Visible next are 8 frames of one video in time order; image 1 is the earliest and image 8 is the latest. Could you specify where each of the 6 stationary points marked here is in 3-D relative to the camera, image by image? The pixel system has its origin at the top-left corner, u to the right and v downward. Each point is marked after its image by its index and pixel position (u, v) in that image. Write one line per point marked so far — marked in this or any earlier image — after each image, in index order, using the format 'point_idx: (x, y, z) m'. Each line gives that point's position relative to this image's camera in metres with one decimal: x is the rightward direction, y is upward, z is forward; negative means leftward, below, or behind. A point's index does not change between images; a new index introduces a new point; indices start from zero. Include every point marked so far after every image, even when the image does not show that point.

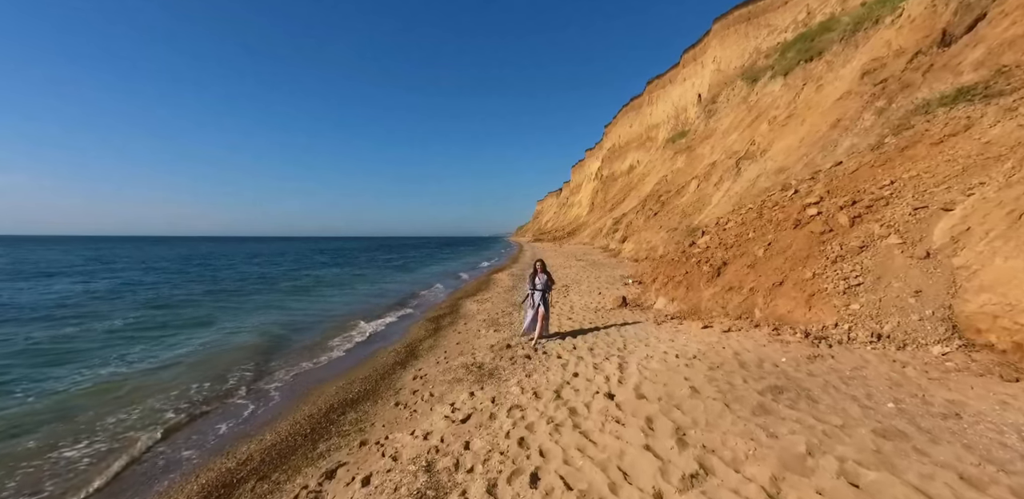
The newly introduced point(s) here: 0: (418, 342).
0: (-2.2, -2.1, +9.0) m
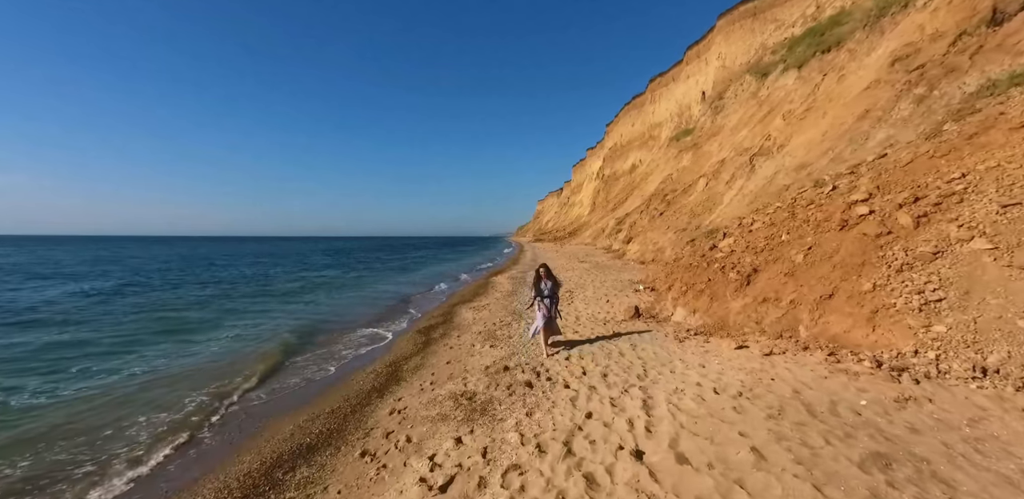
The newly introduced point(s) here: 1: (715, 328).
0: (-2.2, -2.2, +7.9) m
1: (+3.7, -1.4, +7.1) m
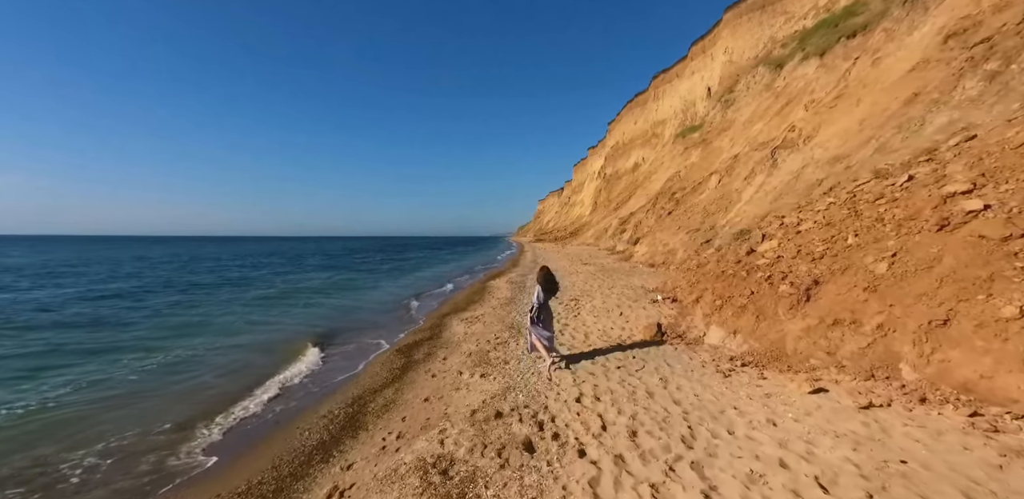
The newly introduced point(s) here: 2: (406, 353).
0: (-2.3, -2.3, +6.3) m
1: (+3.6, -1.5, +5.5) m
2: (-2.3, -2.3, +8.8) m
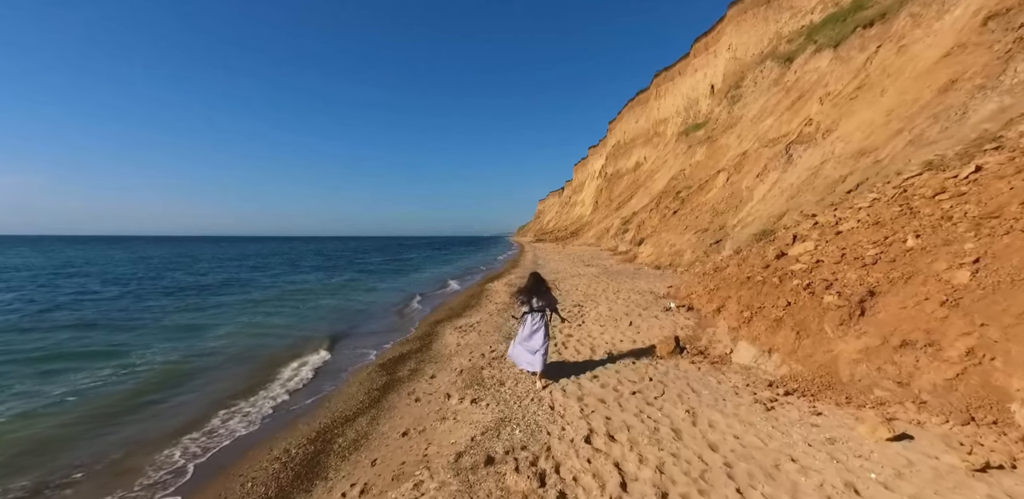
0: (-2.3, -2.4, +5.4) m
1: (+3.5, -1.5, +4.6) m
2: (-2.4, -2.4, +7.8) m
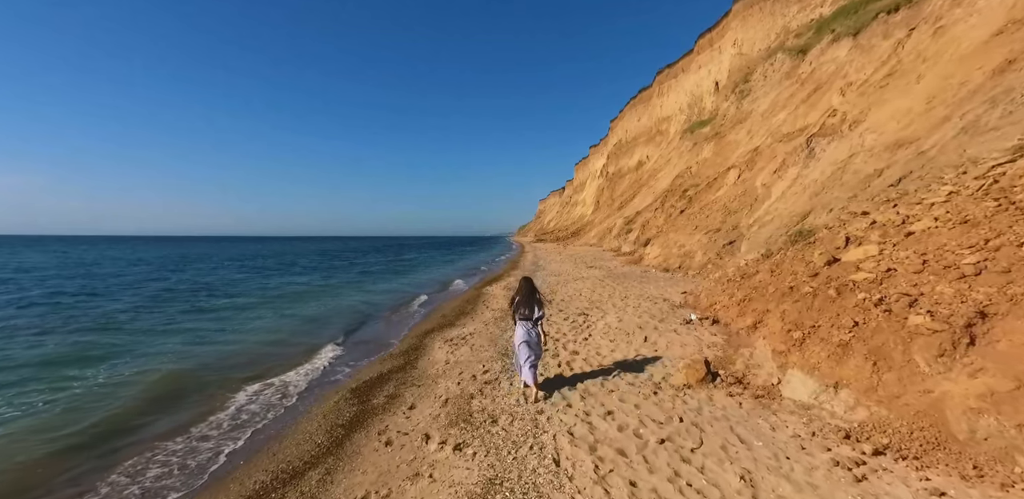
0: (-2.4, -2.4, +4.2) m
1: (+3.5, -1.6, +3.3) m
2: (-2.5, -2.4, +6.6) m
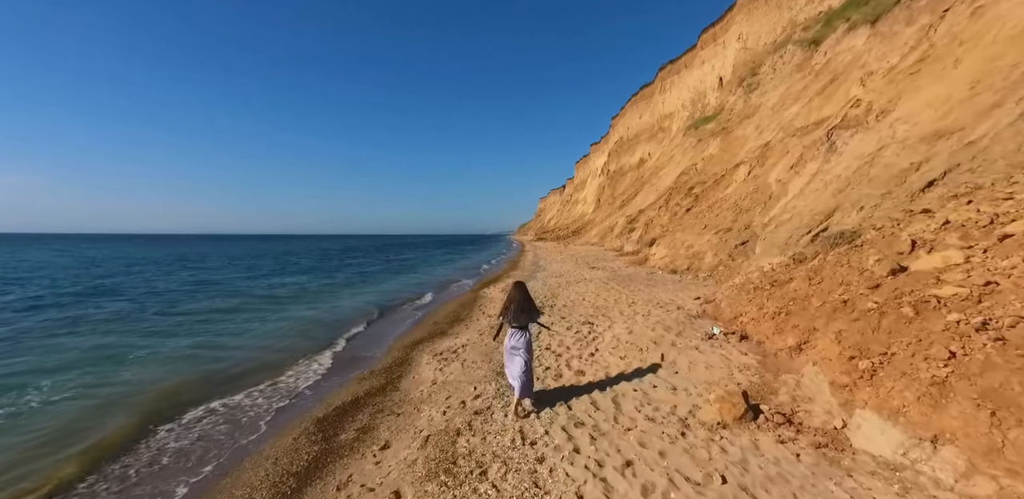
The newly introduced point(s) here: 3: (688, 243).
0: (-2.5, -2.5, +3.1) m
1: (+3.4, -1.7, +2.3) m
2: (-2.5, -2.5, +5.5) m
3: (+8.5, +0.3, +19.2) m
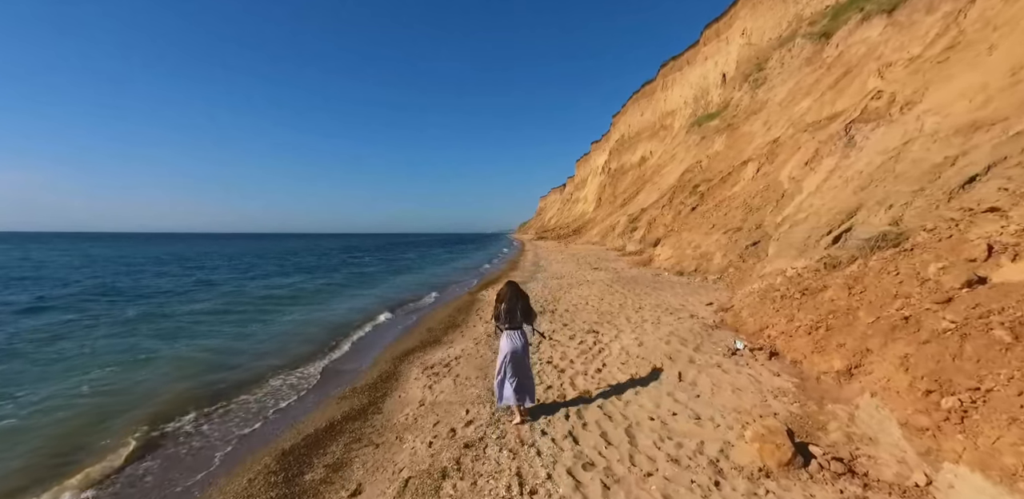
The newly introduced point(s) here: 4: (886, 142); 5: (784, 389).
0: (-2.5, -2.6, +2.3) m
1: (+3.3, -1.8, +1.5) m
2: (-2.6, -2.6, +4.7) m
3: (+8.5, +0.3, +18.4) m
4: (+10.7, +3.1, +11.3) m
5: (+3.4, -1.7, +4.9) m
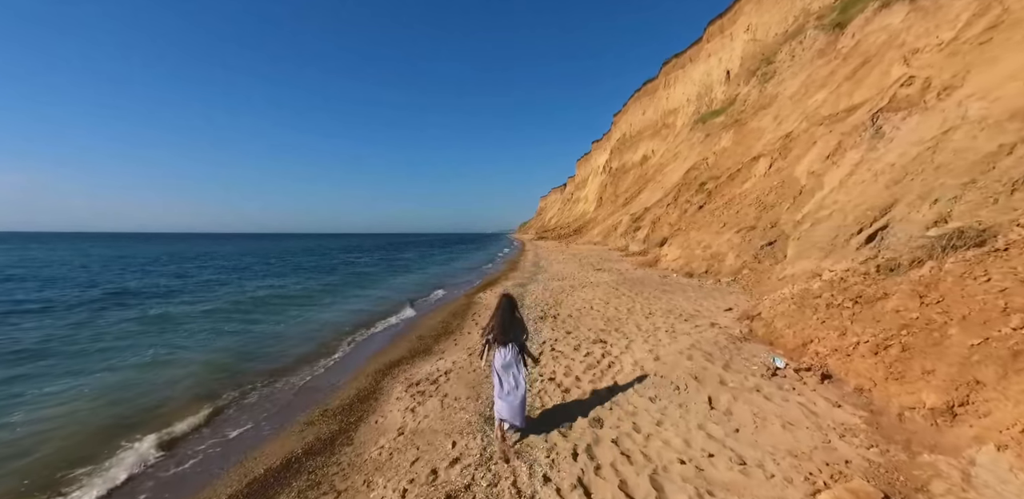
0: (-2.6, -2.6, +1.3) m
1: (+3.3, -1.8, +0.4) m
2: (-2.6, -2.6, +3.7) m
3: (+8.5, +0.3, +17.4) m
4: (+10.6, +3.1, +10.3) m
5: (+3.3, -1.7, +3.9) m
